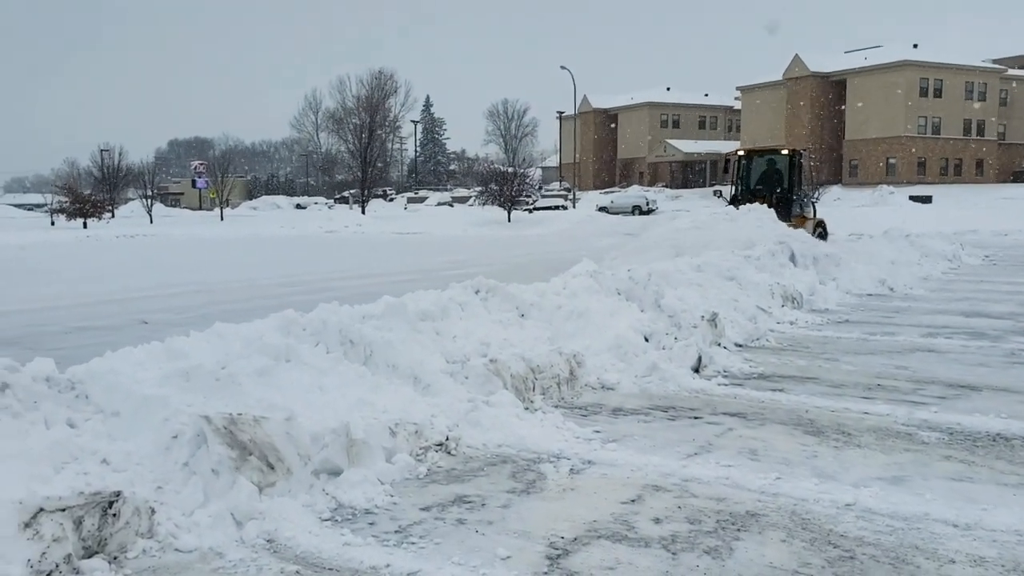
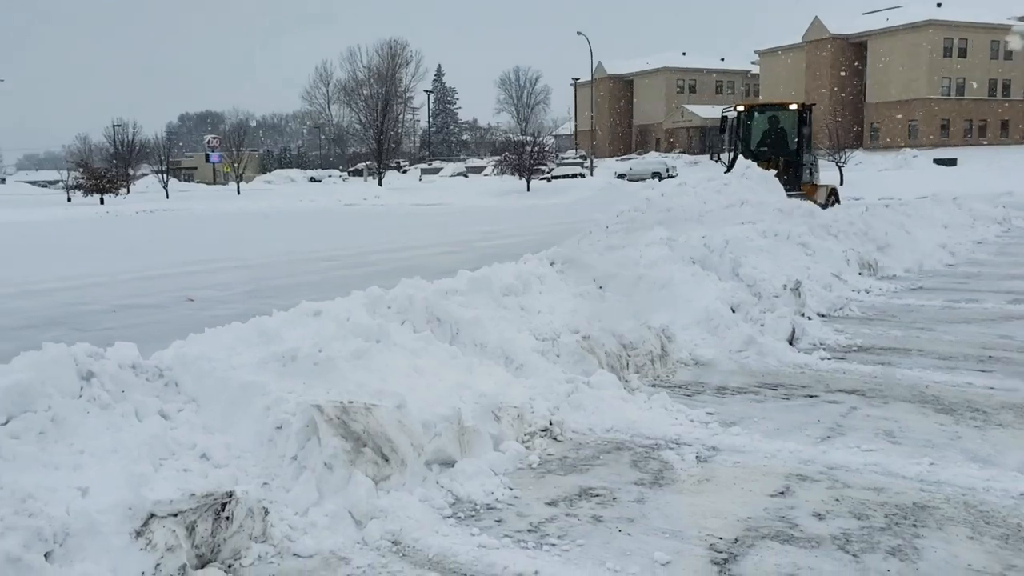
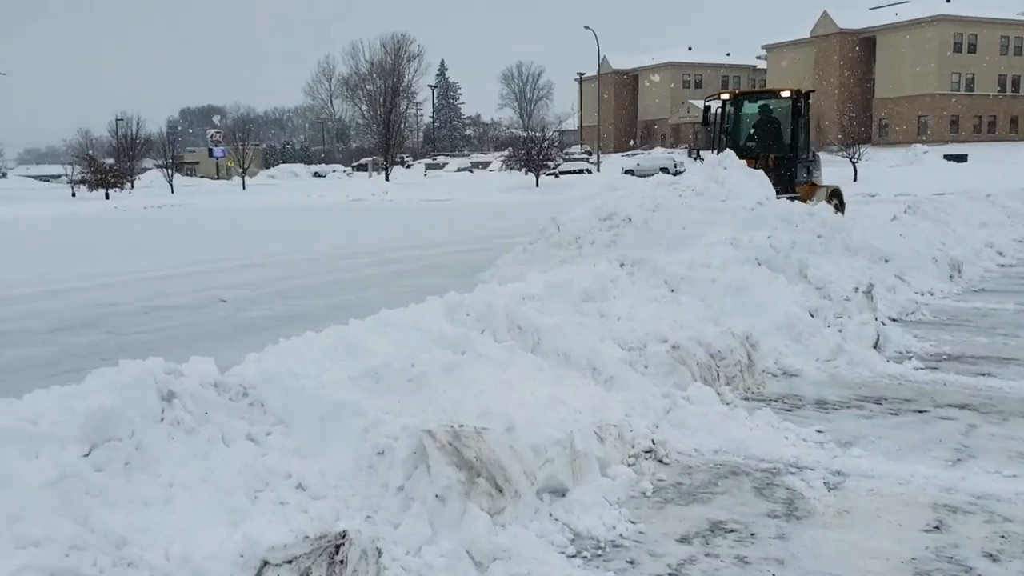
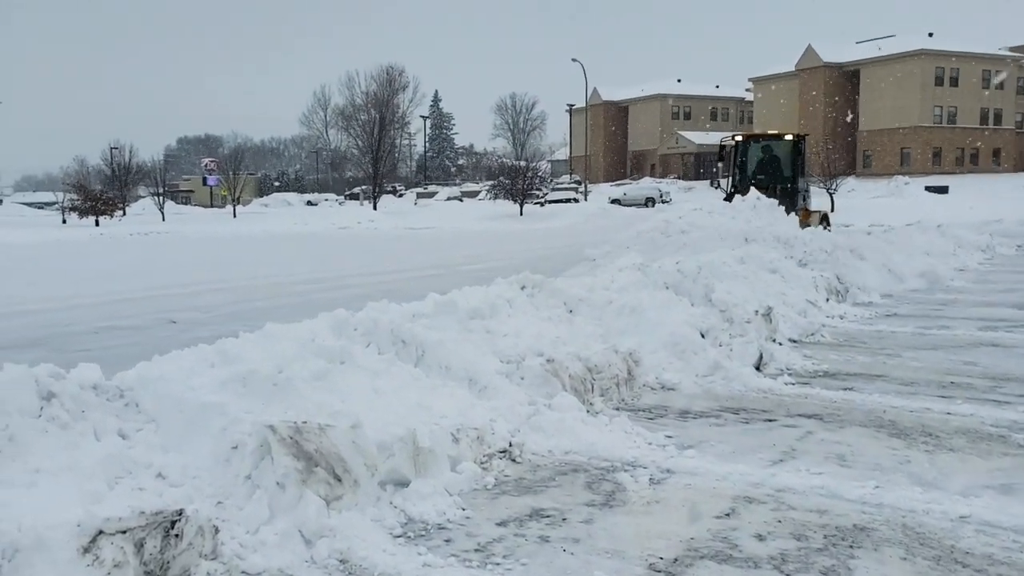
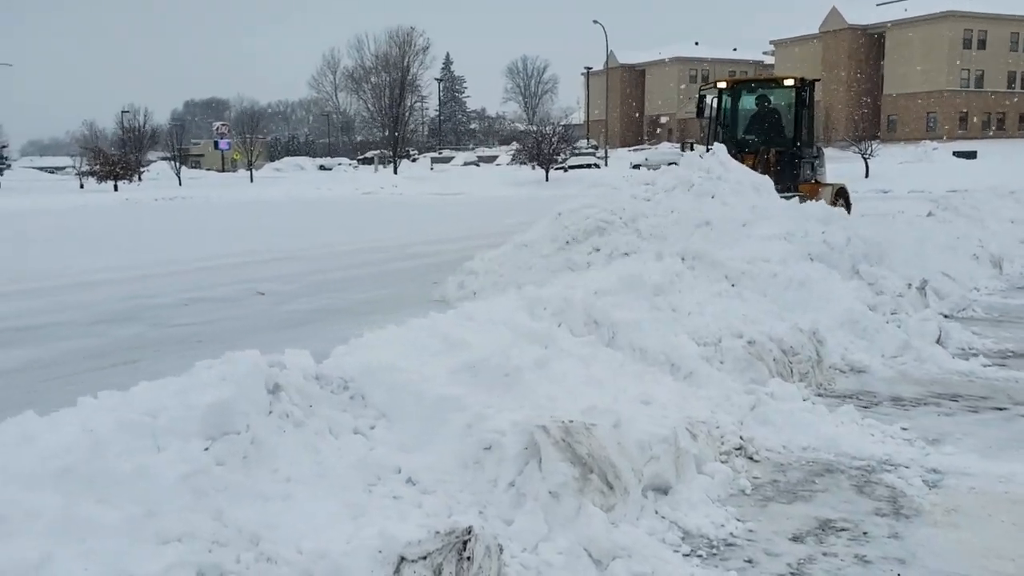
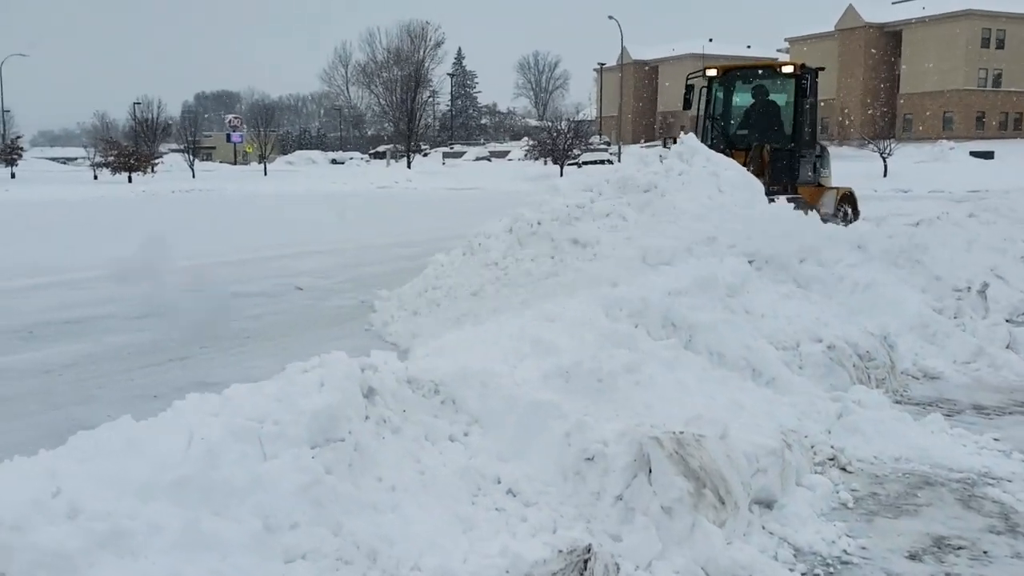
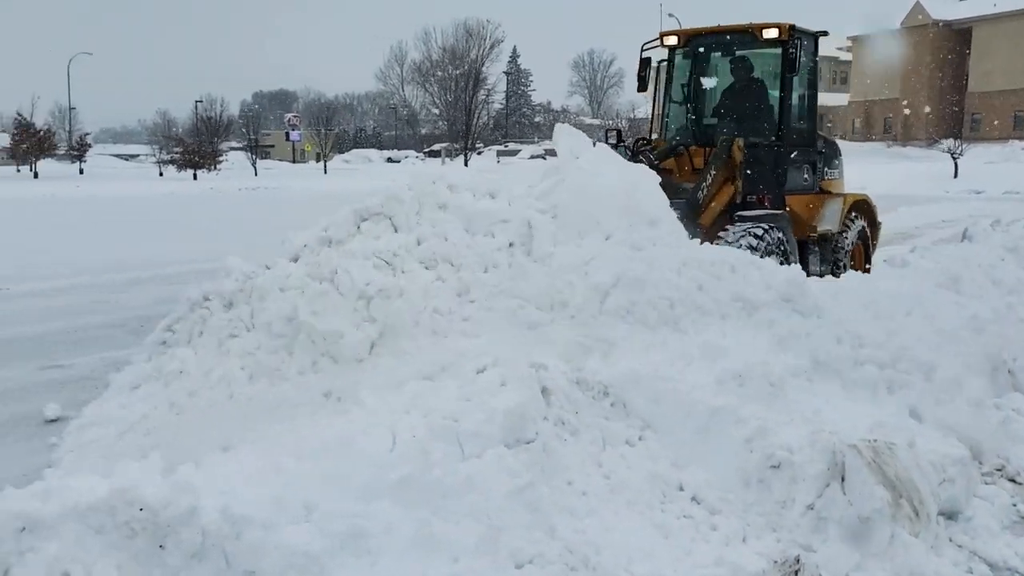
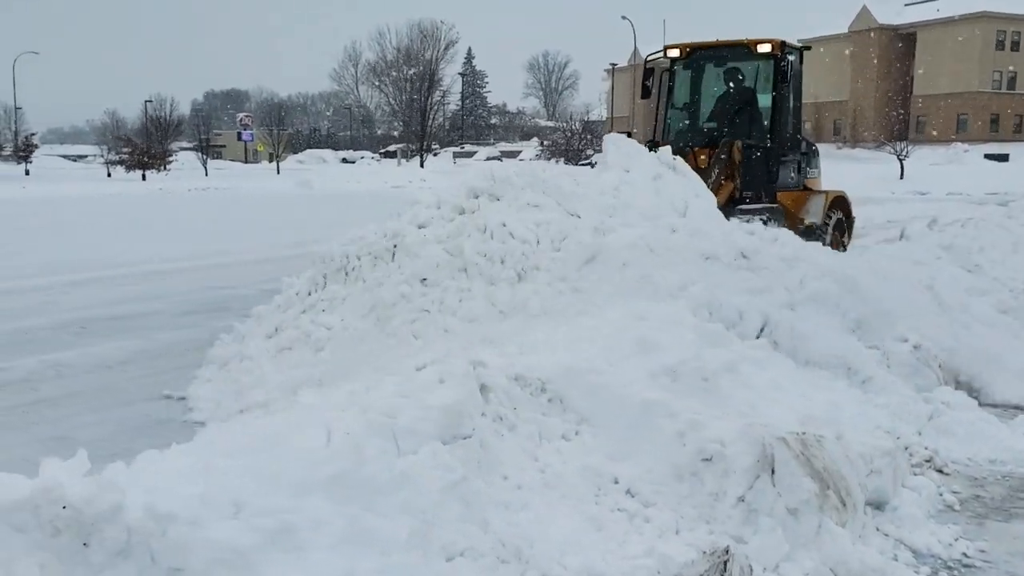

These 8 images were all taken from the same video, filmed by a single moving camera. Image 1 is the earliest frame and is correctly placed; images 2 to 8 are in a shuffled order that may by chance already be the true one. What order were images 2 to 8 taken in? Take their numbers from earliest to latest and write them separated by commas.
4, 2, 3, 5, 6, 8, 7
